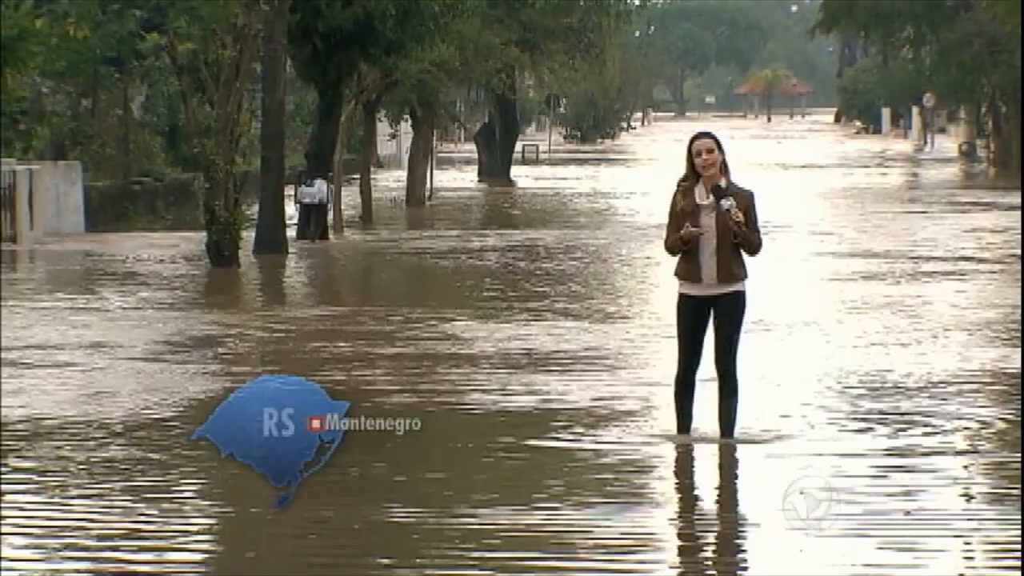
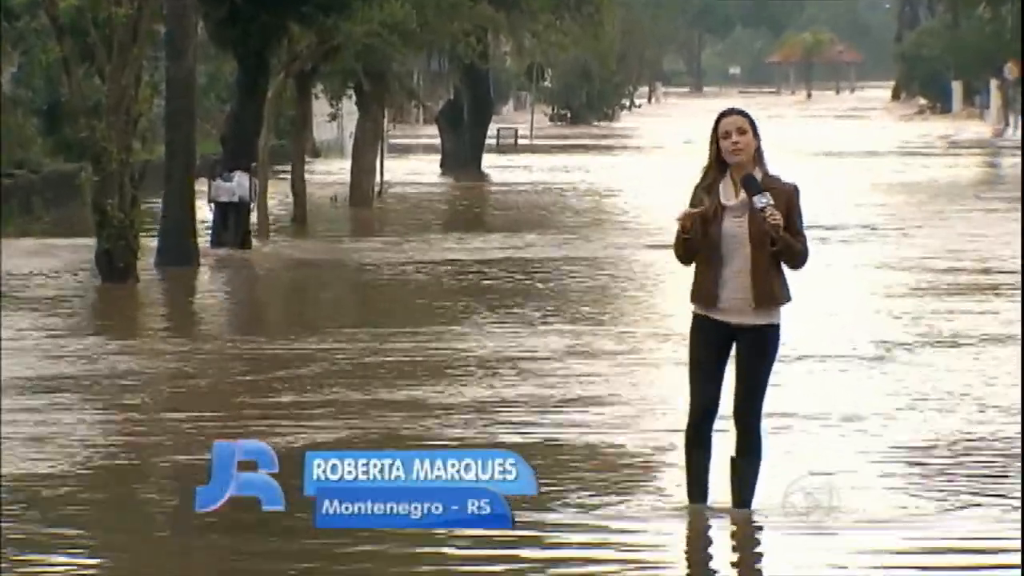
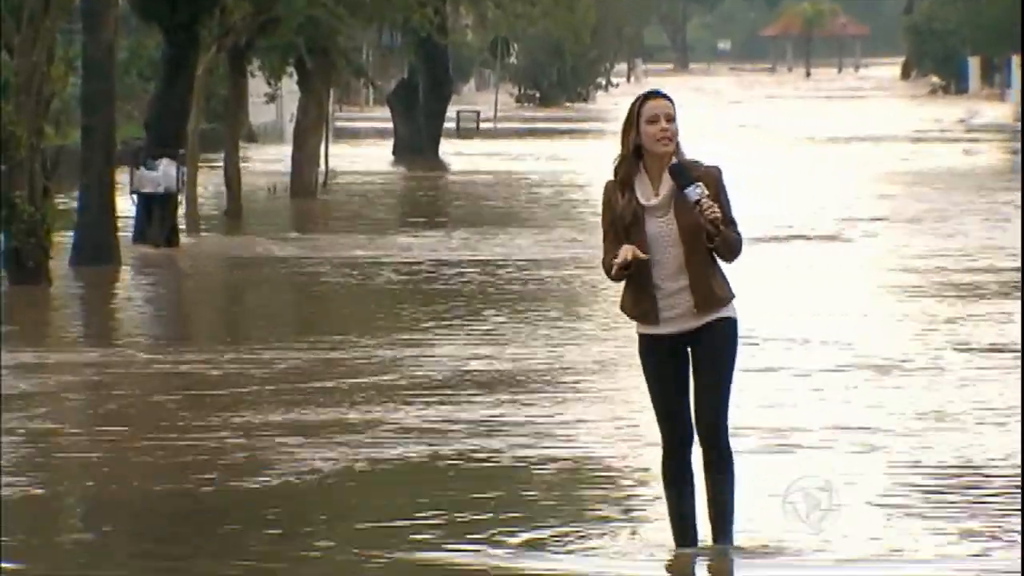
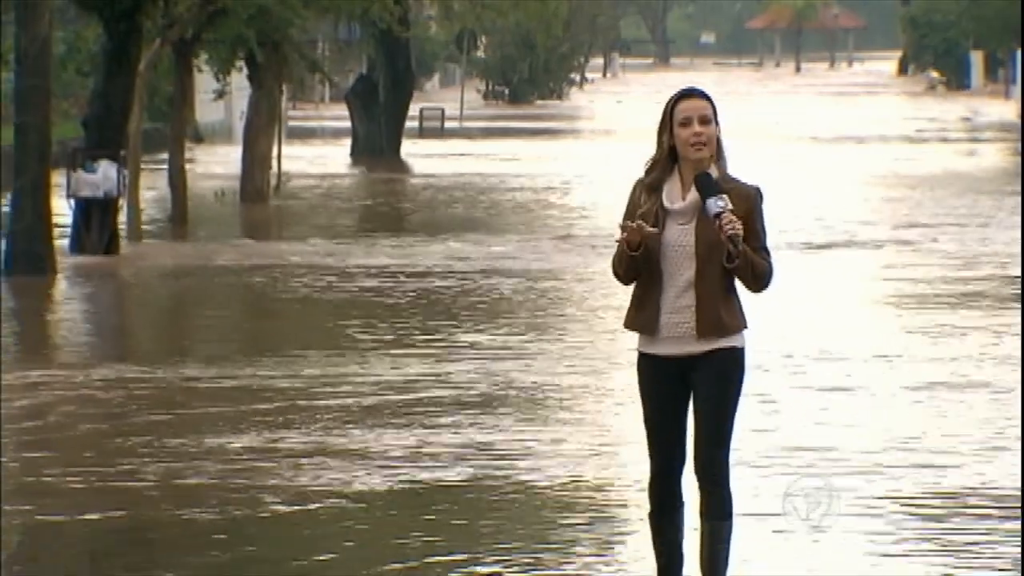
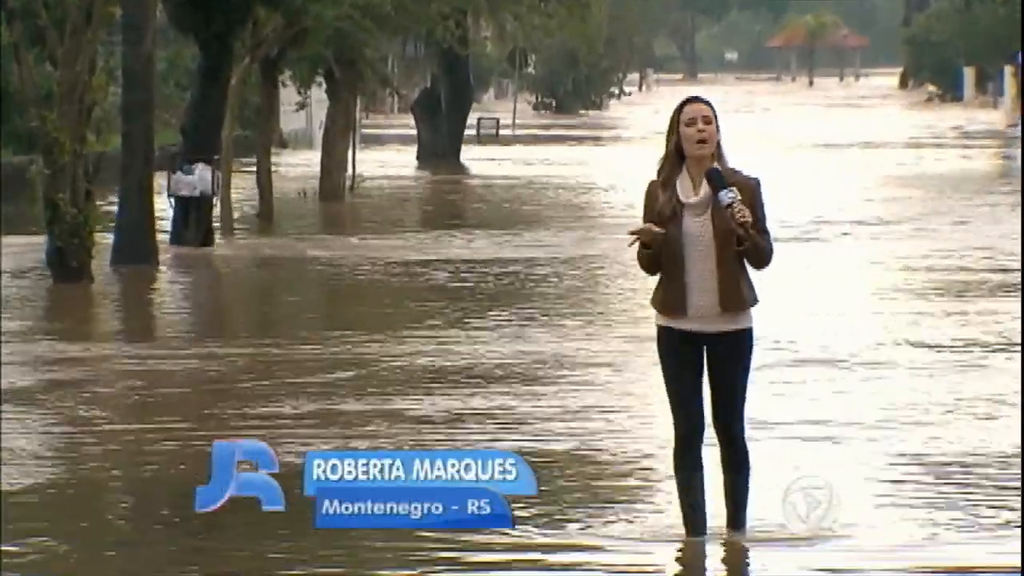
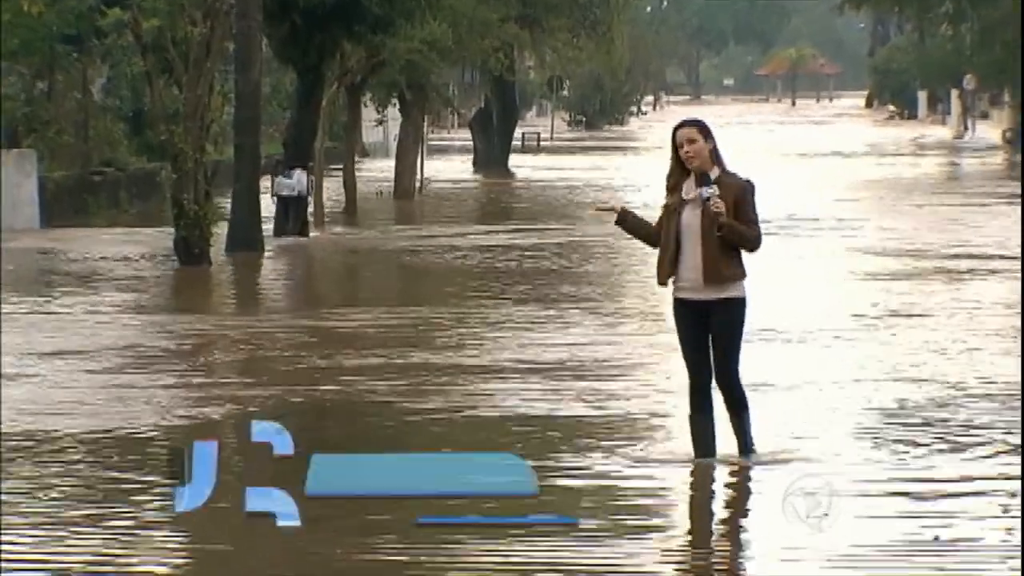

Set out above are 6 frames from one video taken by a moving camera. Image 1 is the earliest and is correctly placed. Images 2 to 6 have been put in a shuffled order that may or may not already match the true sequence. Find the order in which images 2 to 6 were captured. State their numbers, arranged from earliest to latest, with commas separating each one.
6, 2, 5, 3, 4
